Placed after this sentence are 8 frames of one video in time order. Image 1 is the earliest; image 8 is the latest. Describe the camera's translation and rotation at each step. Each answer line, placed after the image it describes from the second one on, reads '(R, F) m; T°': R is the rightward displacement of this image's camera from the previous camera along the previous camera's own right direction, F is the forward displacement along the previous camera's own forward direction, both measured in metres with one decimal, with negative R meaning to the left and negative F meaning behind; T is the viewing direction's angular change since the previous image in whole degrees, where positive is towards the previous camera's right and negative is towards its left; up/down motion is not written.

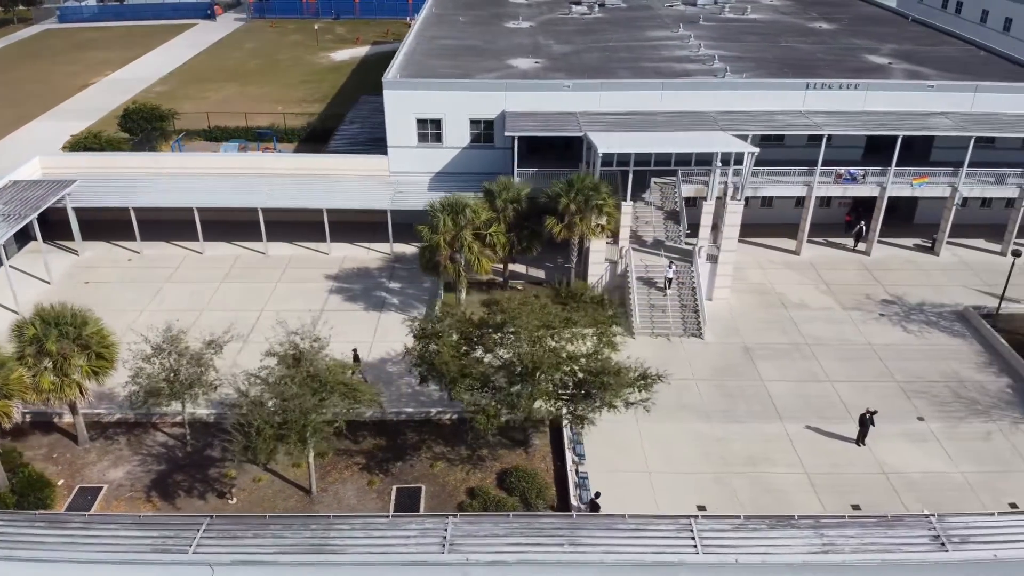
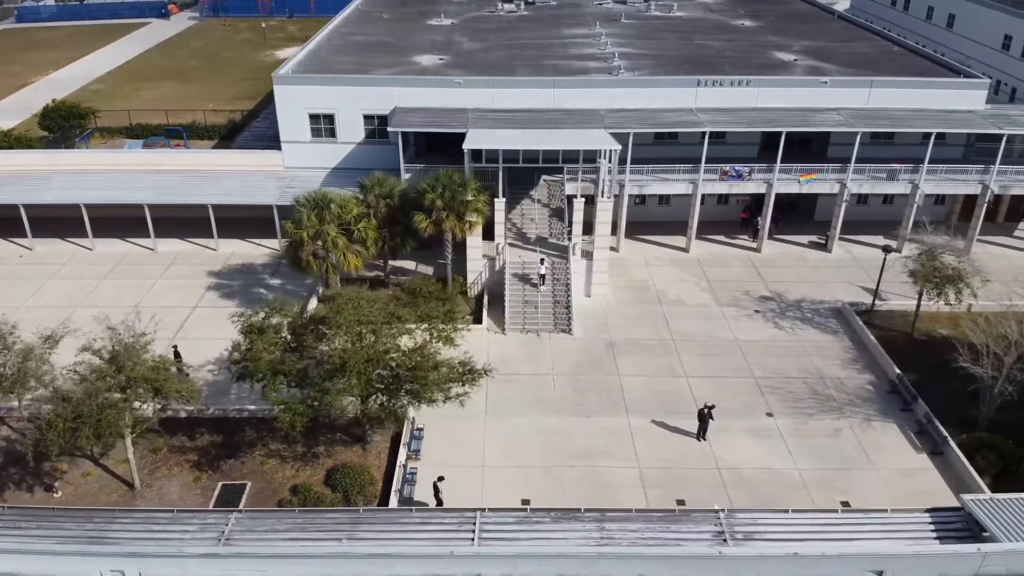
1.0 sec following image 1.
(+4.2, +0.1) m; 0°
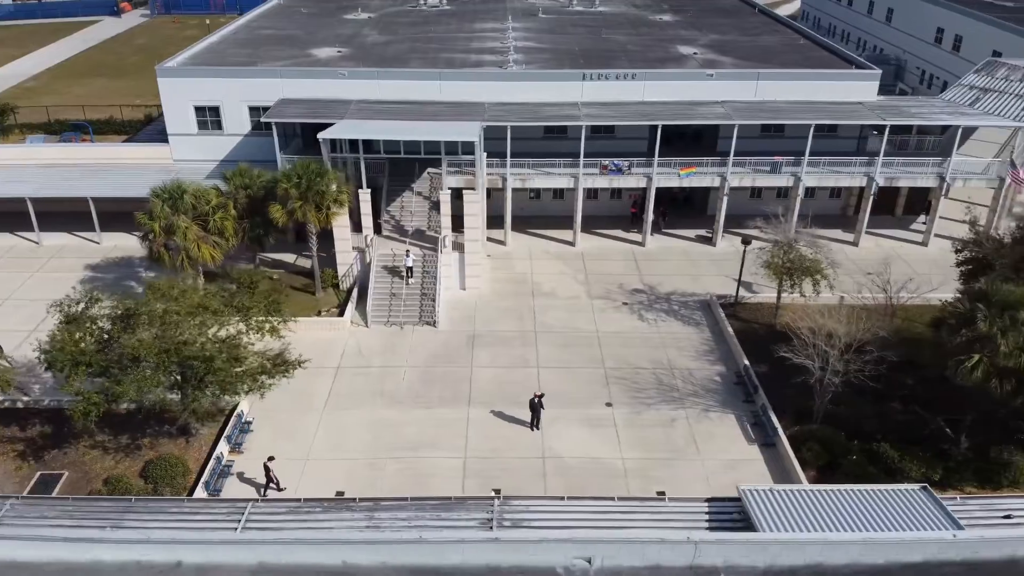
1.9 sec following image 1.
(+4.5, +0.1) m; -1°
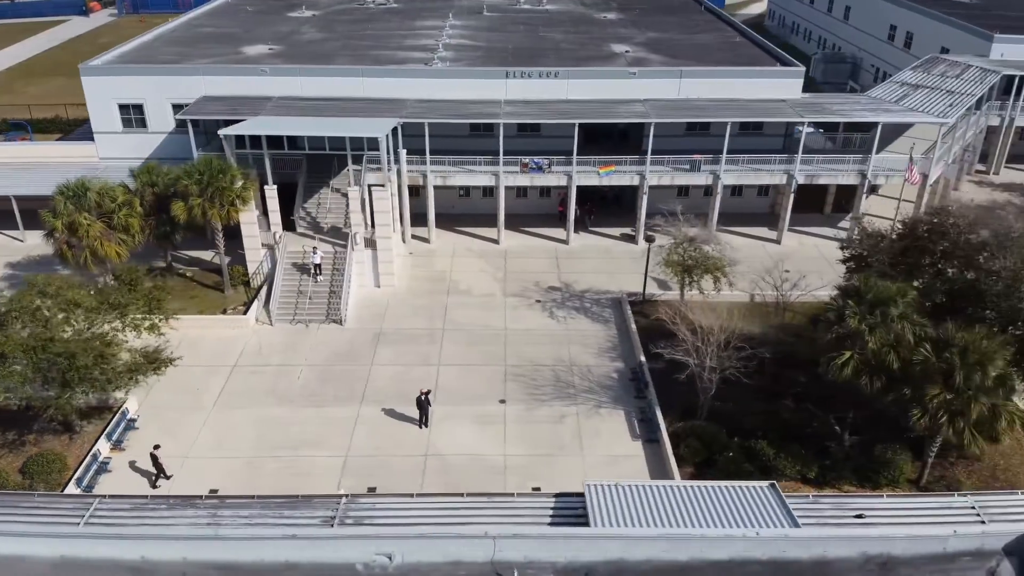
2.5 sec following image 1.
(+3.0, +0.1) m; 0°
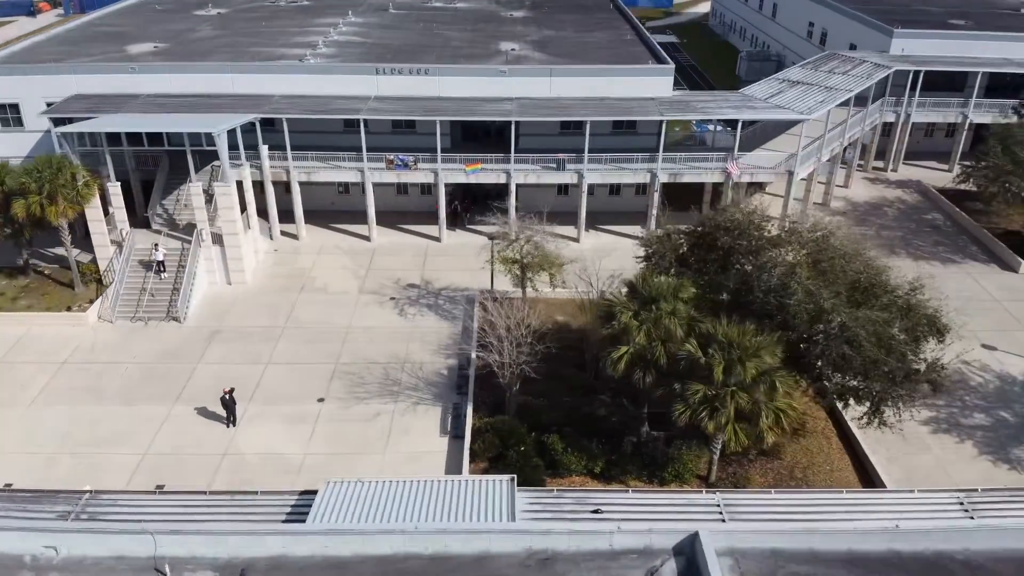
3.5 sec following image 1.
(+5.2, +0.1) m; -1°
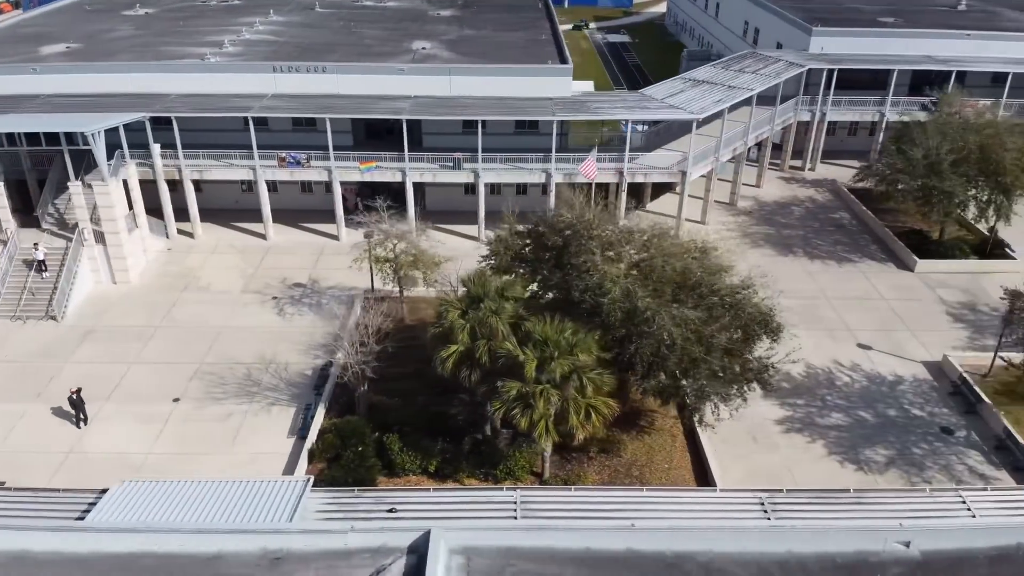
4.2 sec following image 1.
(+4.0, +0.1) m; -1°
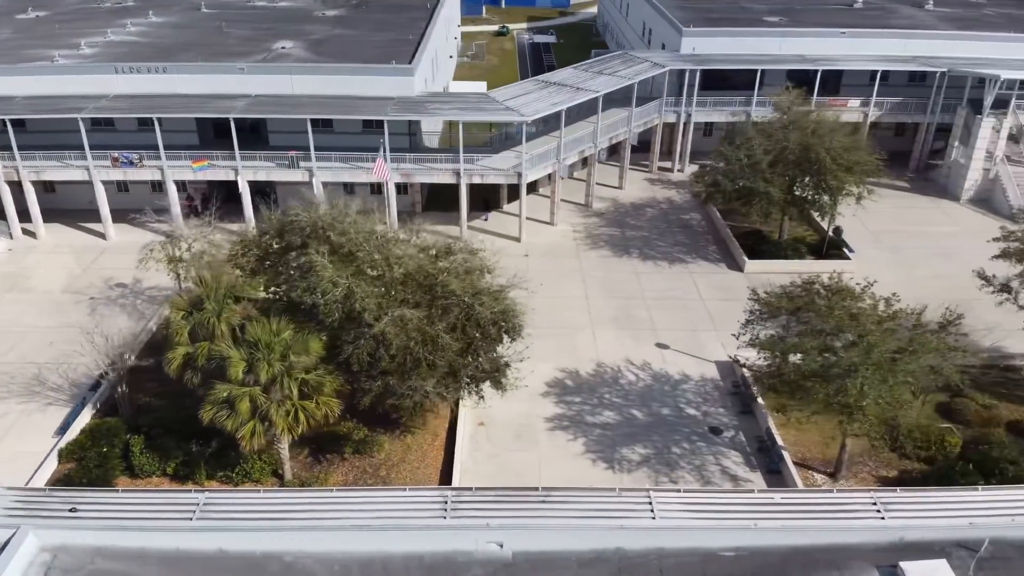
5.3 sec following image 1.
(+6.3, +0.1) m; -1°
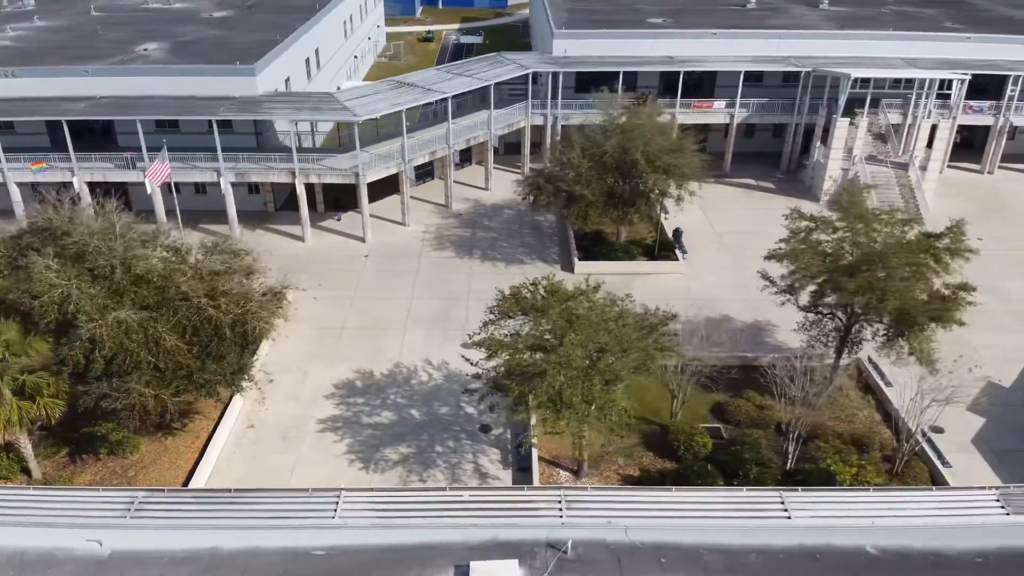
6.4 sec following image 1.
(+6.4, -0.1) m; -1°
